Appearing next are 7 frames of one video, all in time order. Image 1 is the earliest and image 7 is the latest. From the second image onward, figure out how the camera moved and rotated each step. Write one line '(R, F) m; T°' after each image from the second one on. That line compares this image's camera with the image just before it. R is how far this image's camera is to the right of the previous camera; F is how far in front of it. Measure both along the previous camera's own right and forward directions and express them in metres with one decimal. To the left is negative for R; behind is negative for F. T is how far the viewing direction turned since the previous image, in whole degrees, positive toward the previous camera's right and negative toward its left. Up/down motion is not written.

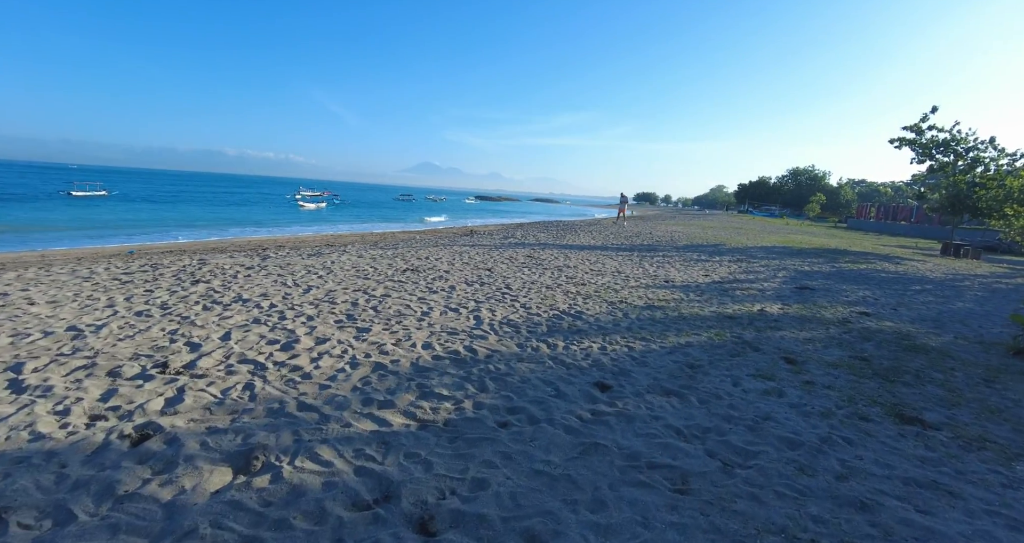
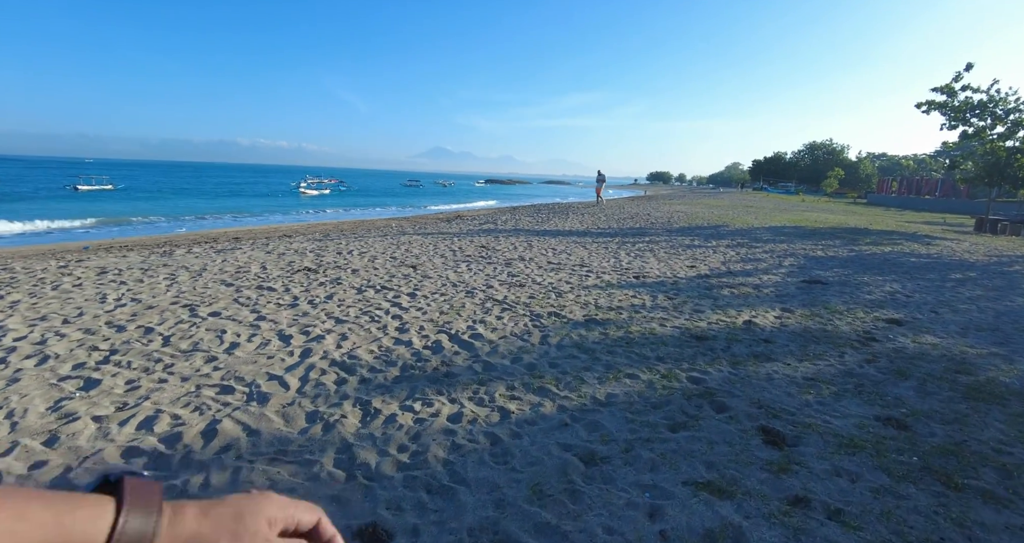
(+1.6, +2.3) m; -2°
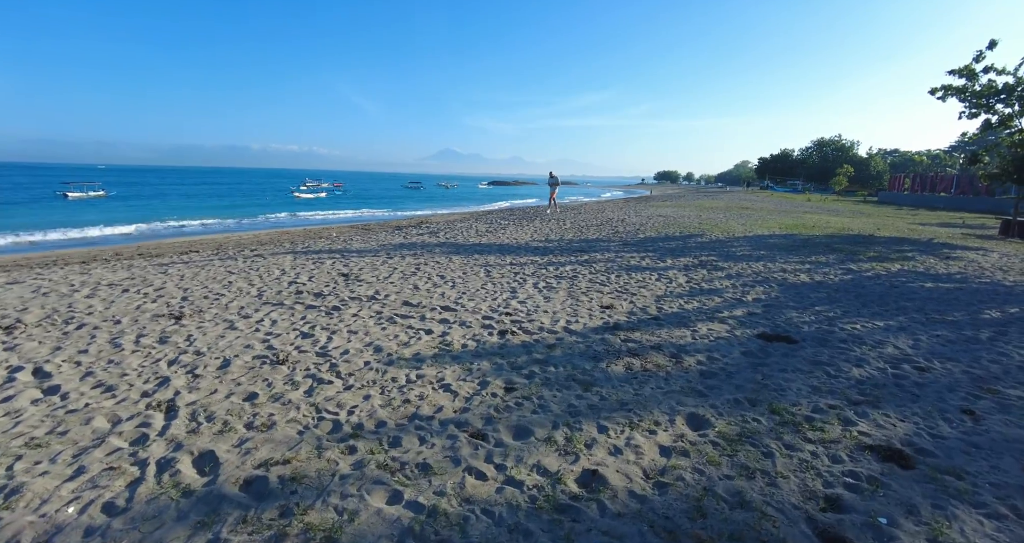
(+2.5, +3.0) m; -1°
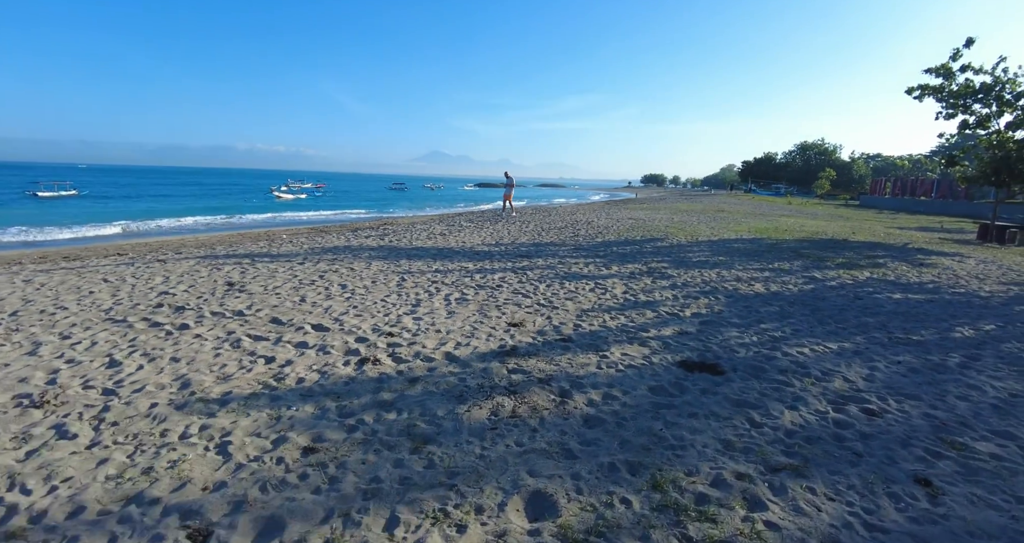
(+1.2, +1.1) m; +1°
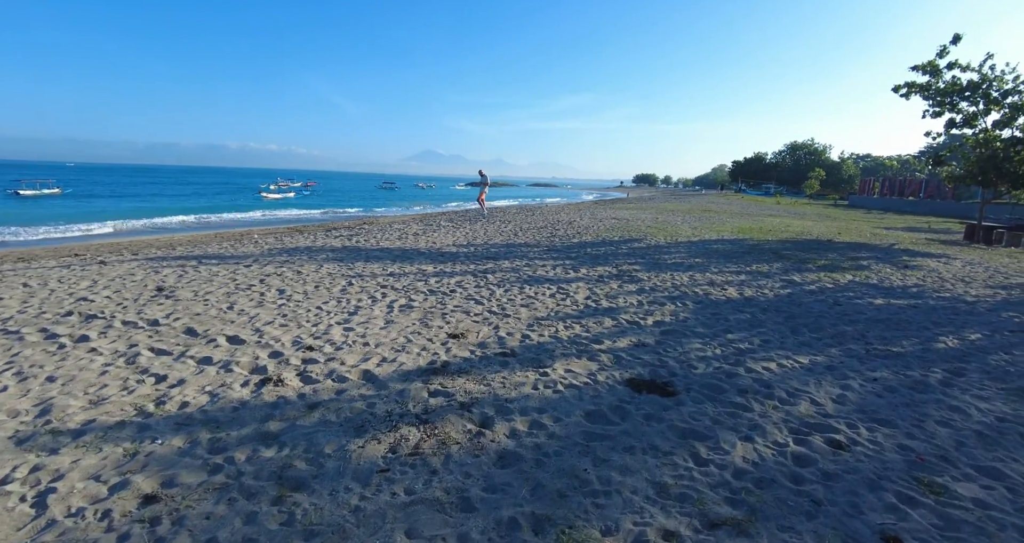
(+0.6, +0.6) m; +1°
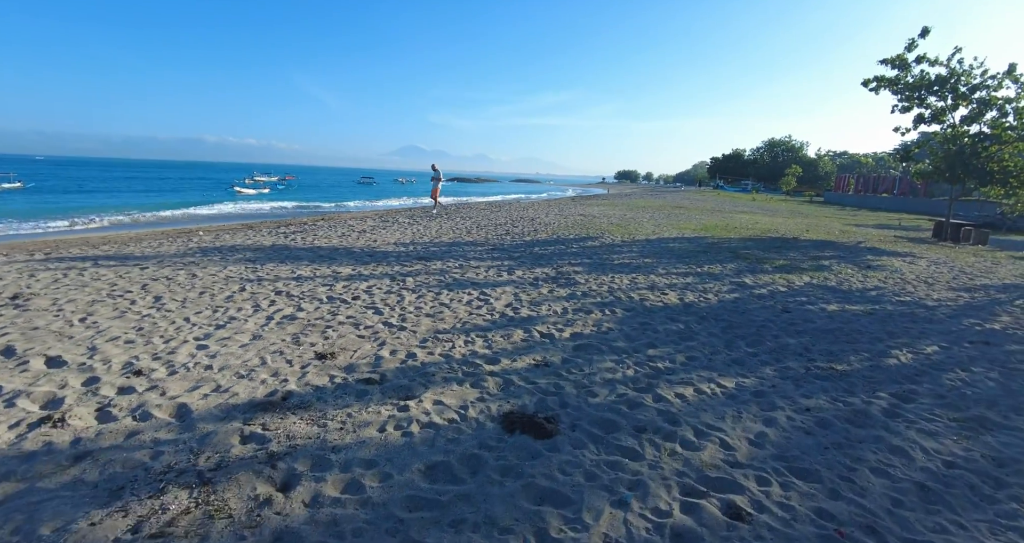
(+0.9, +0.8) m; +2°
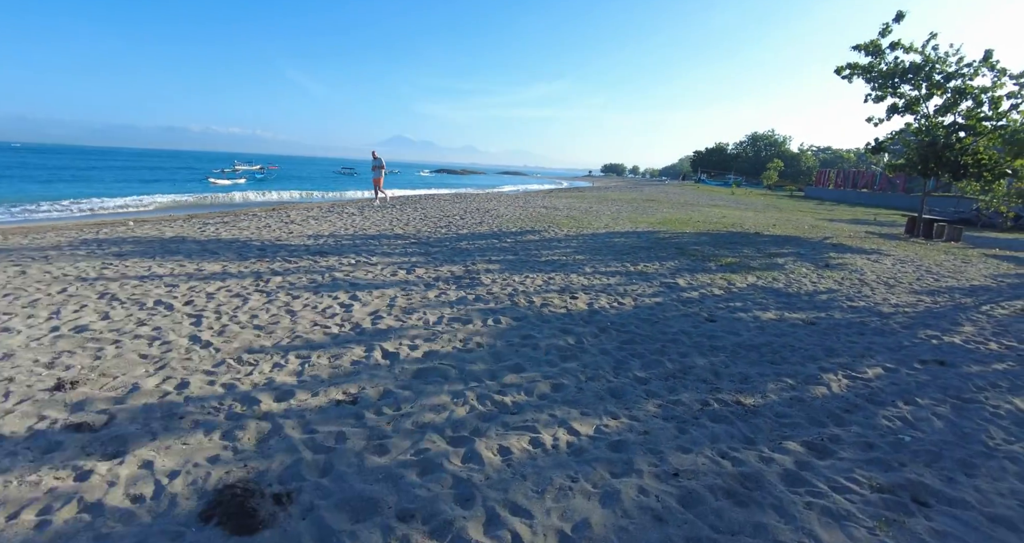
(+1.3, +1.0) m; +1°
